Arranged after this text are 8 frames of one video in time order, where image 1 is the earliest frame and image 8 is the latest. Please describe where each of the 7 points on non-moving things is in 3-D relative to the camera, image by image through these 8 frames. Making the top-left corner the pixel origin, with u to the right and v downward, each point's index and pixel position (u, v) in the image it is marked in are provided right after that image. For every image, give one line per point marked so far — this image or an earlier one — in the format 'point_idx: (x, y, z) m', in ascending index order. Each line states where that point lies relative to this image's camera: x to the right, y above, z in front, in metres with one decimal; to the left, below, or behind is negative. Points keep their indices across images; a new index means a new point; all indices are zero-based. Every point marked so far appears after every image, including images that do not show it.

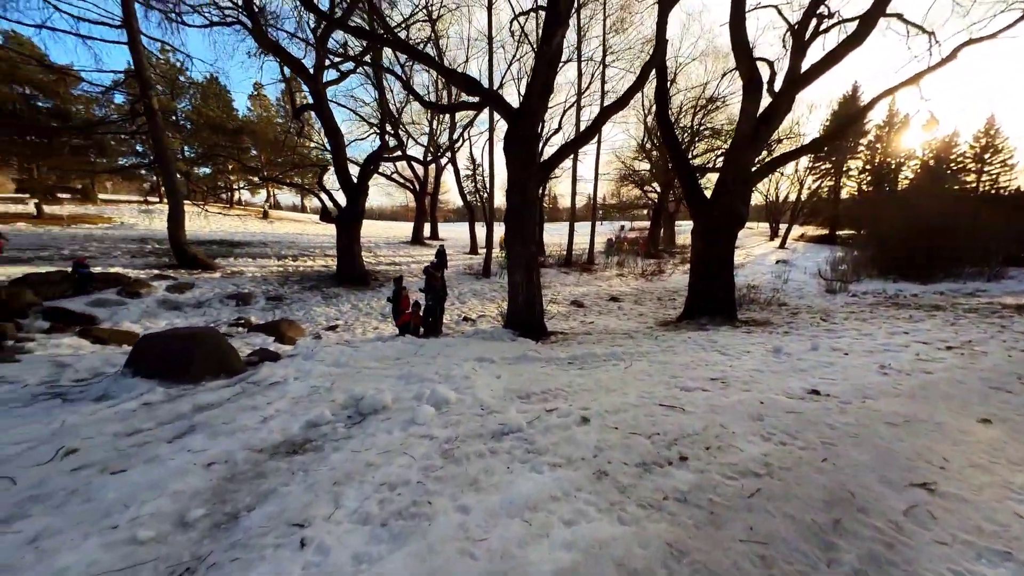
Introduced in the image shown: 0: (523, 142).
0: (+0.2, +2.6, +6.5) m
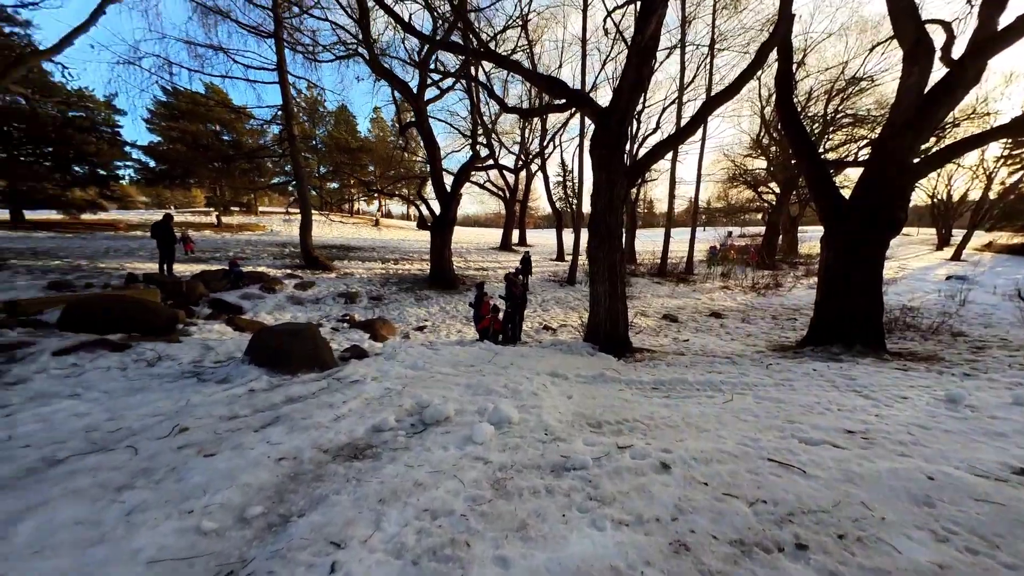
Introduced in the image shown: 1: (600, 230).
0: (+1.7, +2.4, +6.1) m
1: (+1.6, +1.0, +6.4) m
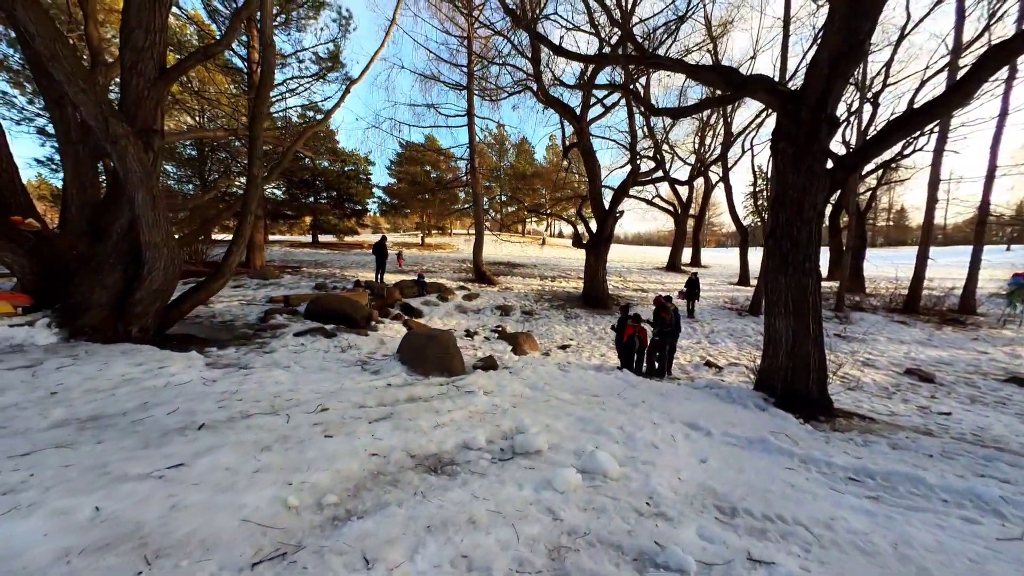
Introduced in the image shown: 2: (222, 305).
0: (+3.7, +2.0, +4.6) m
1: (+3.7, +0.6, +4.9) m
2: (-6.2, -0.4, +7.7) m
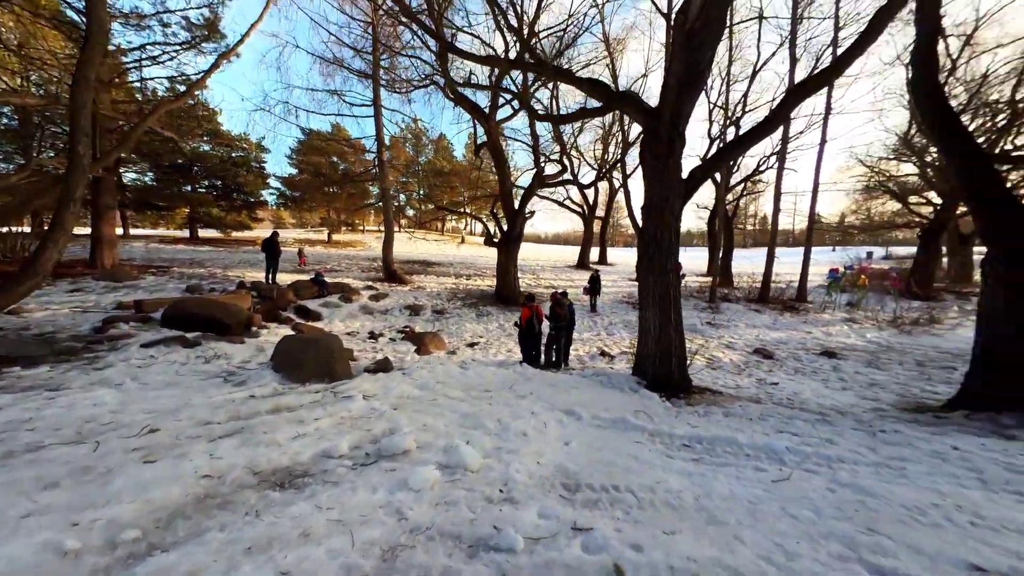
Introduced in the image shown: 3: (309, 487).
0: (+2.2, +2.0, +5.3) m
1: (+2.1, +0.6, +5.6) m
2: (-8.1, -0.4, +6.2) m
3: (-1.3, -1.3, +2.3) m
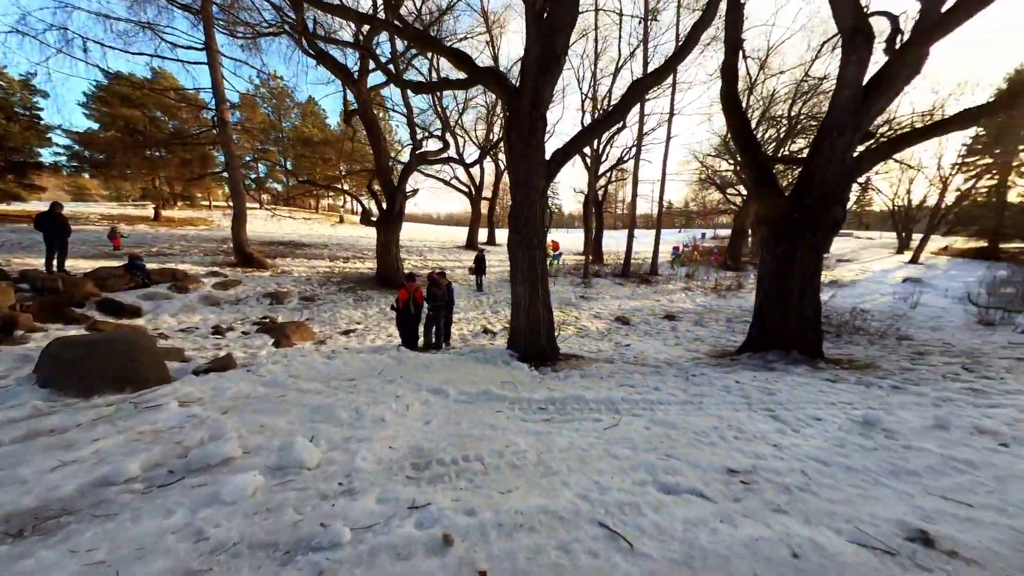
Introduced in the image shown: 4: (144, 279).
0: (+0.2, +2.4, +5.4) m
1: (+0.1, +1.0, +5.8) m
2: (-9.9, -0.5, +3.6) m
3: (-2.2, -1.2, +1.8) m
4: (-9.3, +0.2, +9.1) m
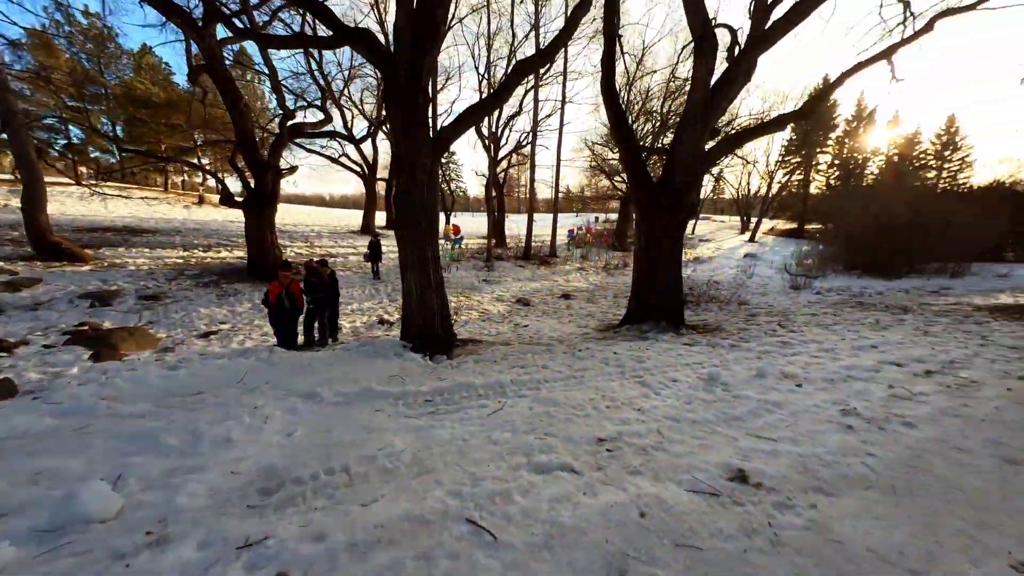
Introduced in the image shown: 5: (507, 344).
0: (-1.5, +2.6, +5.0) m
1: (-1.6, +1.2, +5.4) m
2: (-10.7, -0.8, +0.8) m
3: (-2.8, -1.2, +1.1) m
4: (-11.5, +0.1, +6.3) m
5: (-0.1, -1.0, +6.3) m
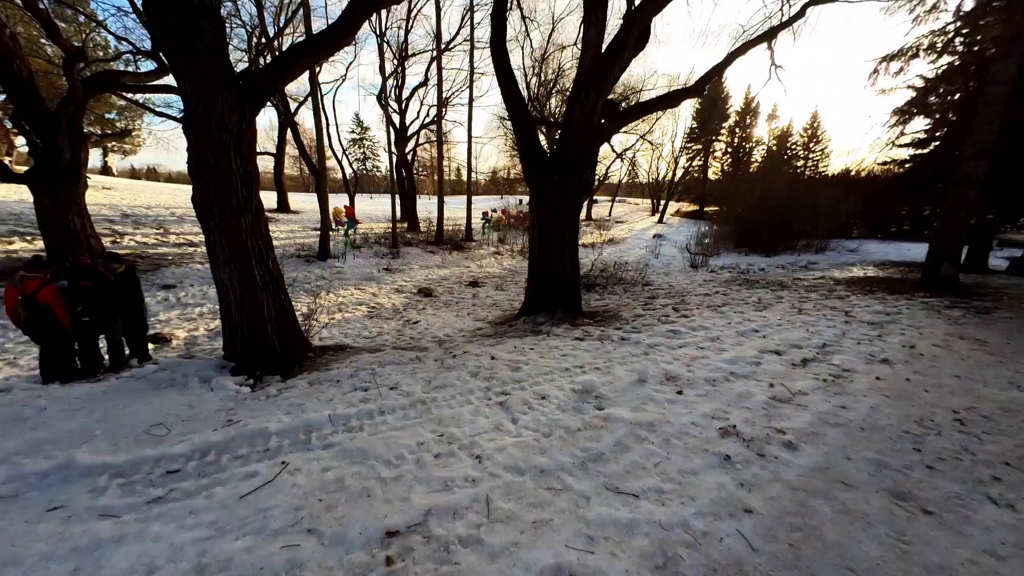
0: (-3.2, +2.5, +3.5) m
1: (-3.4, +1.2, +3.9) m
2: (-11.4, -1.4, -2.2) m
3: (-3.6, -1.5, -0.5) m
4: (-13.2, -0.3, +3.0) m
5: (-2.0, -0.9, +5.2) m
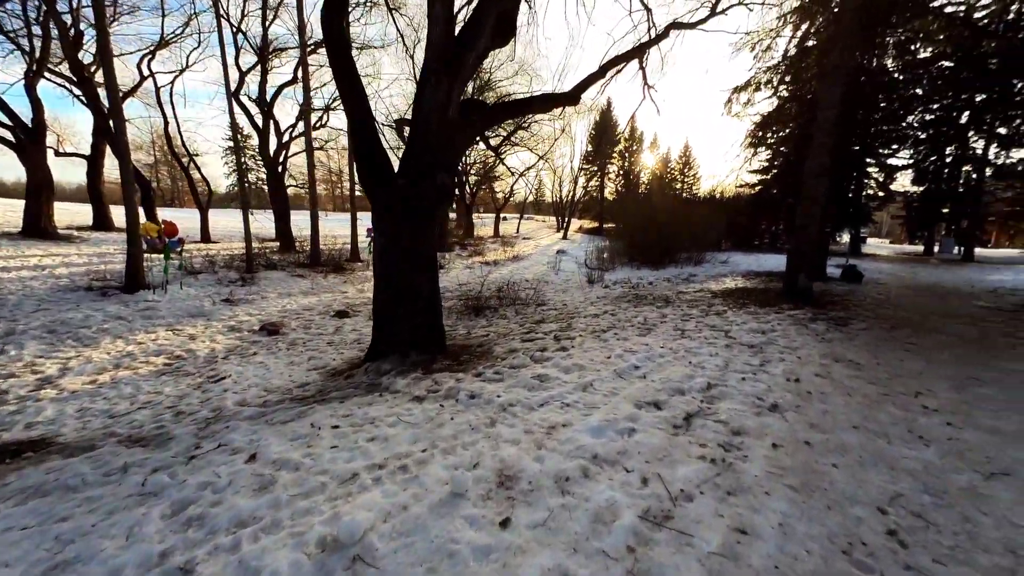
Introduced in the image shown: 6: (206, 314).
0: (-4.8, +2.0, +1.3) m
1: (-5.0, +0.7, +1.7) m
2: (-11.3, -2.0, -6.1) m
3: (-4.1, -1.8, -2.8) m
4: (-14.3, -1.2, -1.5) m
5: (-3.8, -1.4, +3.2) m
6: (-7.9, -0.7, +9.2) m
